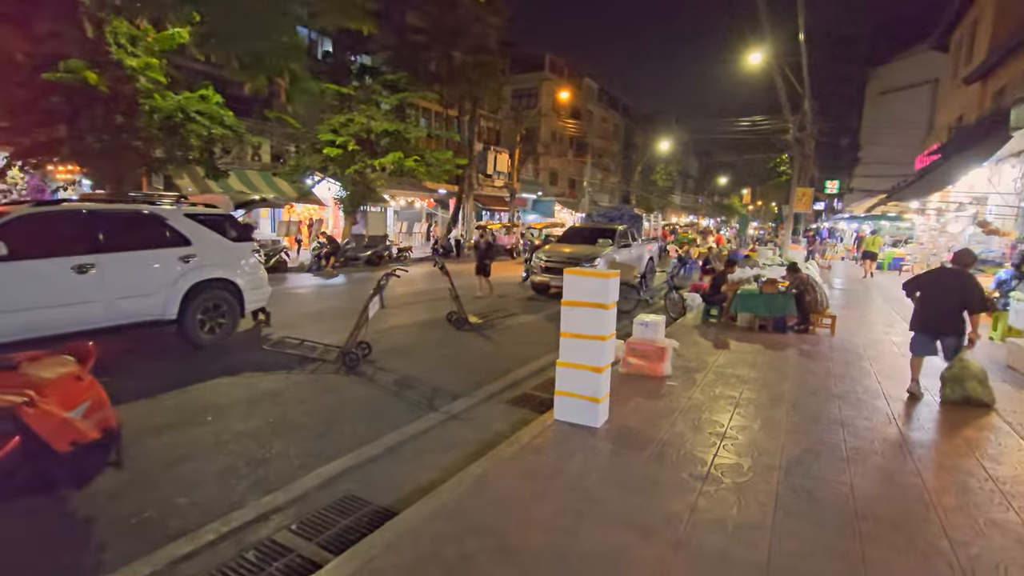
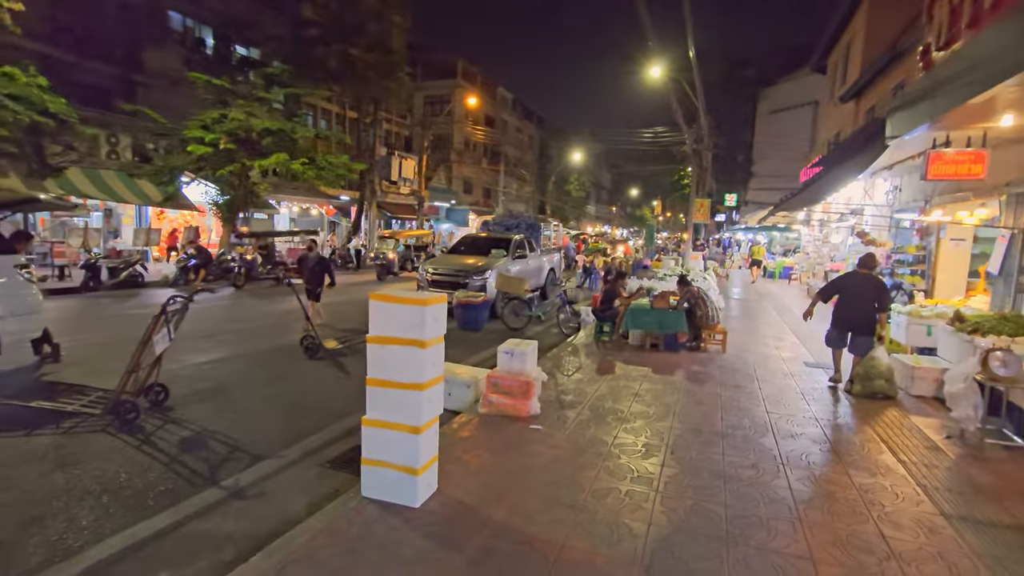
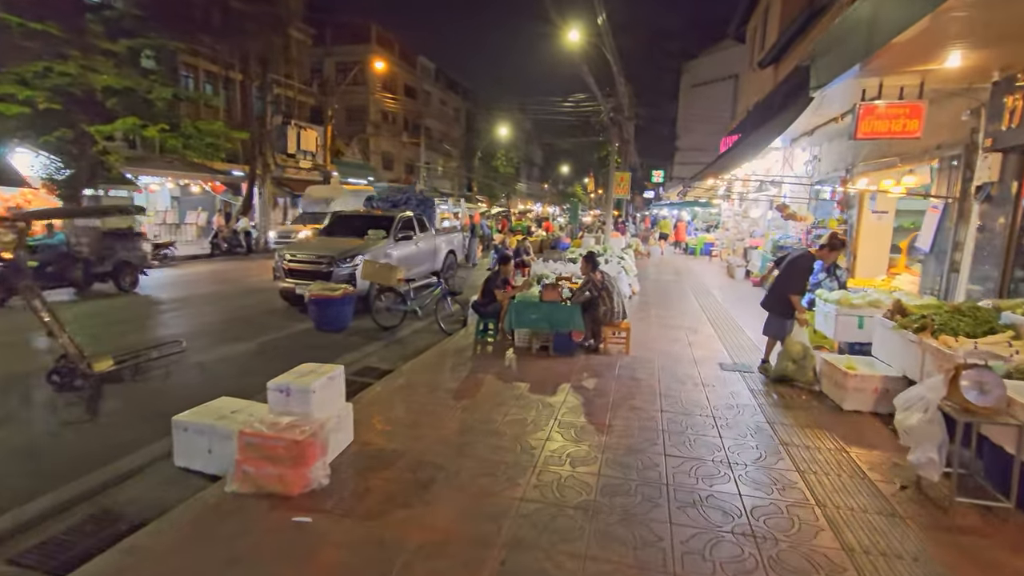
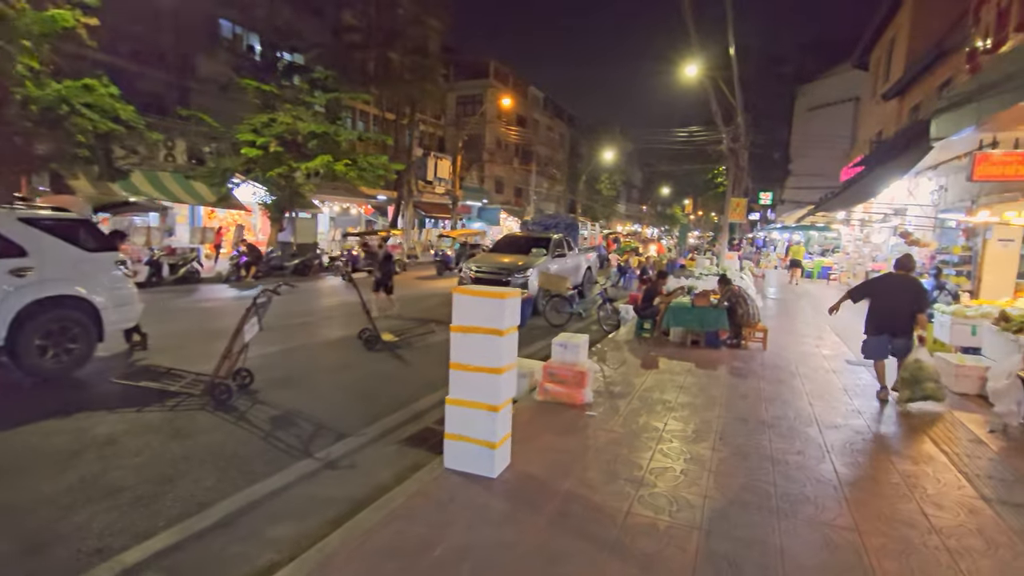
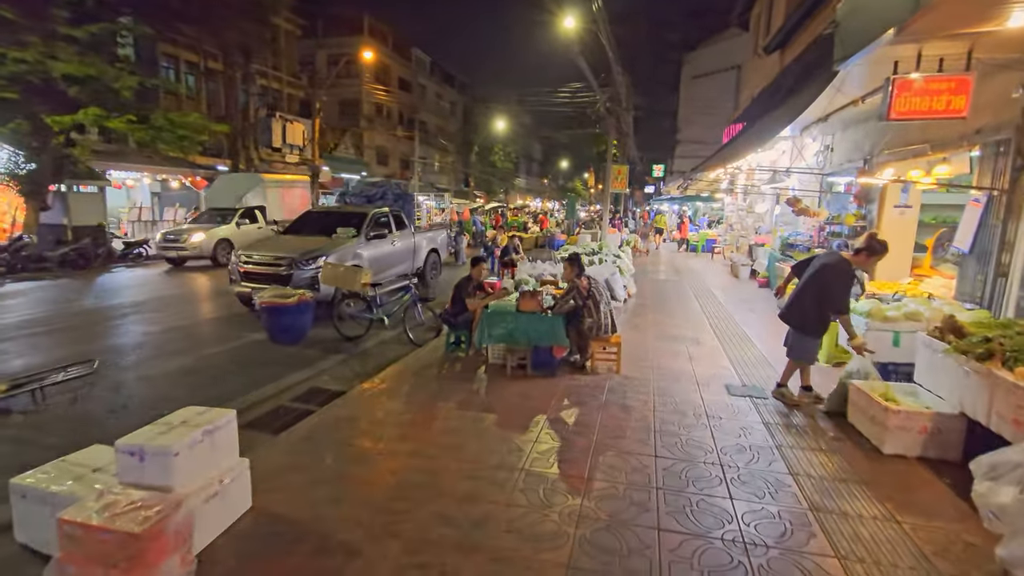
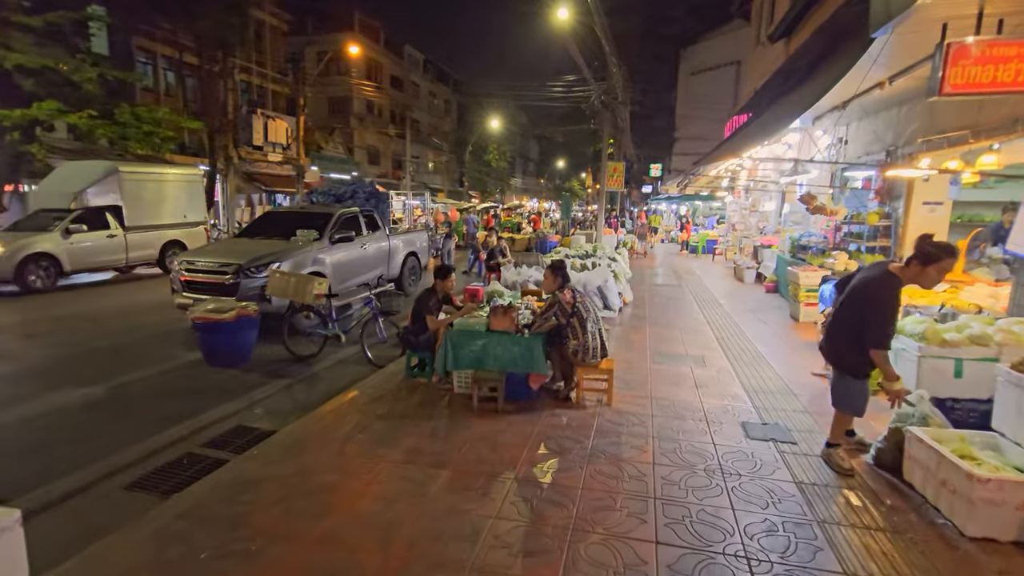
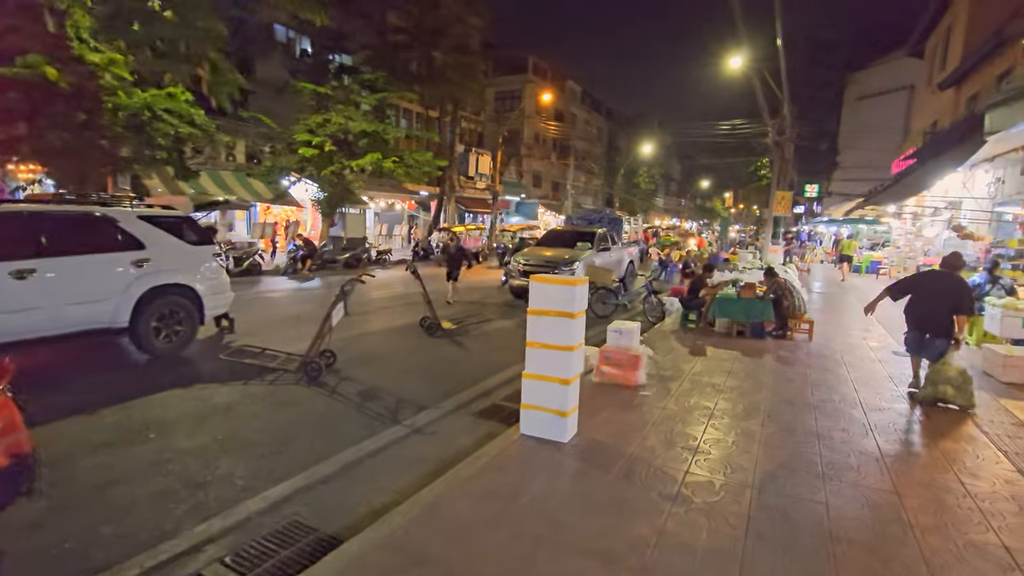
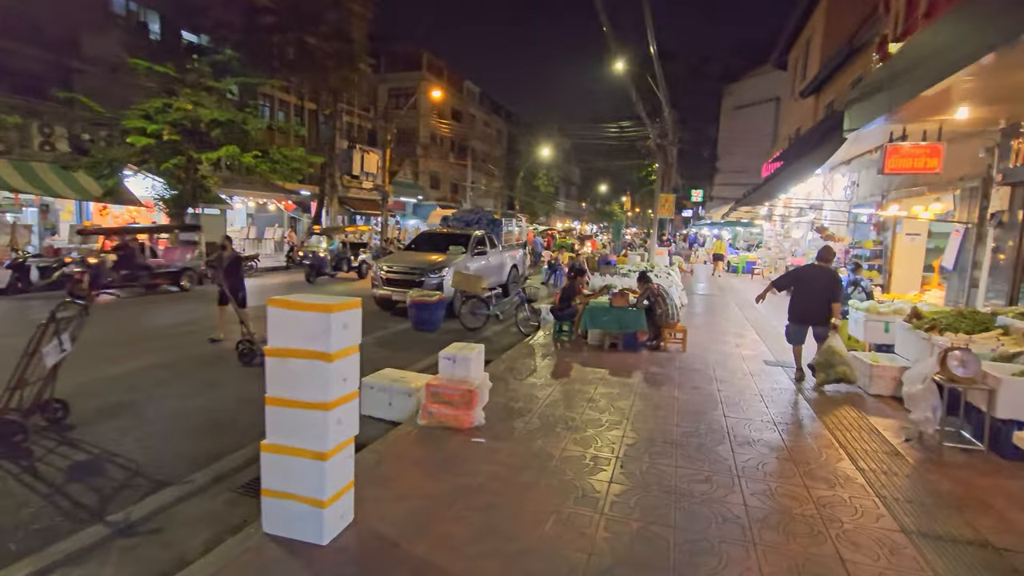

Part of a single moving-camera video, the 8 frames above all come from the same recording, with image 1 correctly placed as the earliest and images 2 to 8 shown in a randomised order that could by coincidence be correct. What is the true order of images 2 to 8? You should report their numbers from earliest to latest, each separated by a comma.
7, 4, 2, 8, 3, 5, 6
